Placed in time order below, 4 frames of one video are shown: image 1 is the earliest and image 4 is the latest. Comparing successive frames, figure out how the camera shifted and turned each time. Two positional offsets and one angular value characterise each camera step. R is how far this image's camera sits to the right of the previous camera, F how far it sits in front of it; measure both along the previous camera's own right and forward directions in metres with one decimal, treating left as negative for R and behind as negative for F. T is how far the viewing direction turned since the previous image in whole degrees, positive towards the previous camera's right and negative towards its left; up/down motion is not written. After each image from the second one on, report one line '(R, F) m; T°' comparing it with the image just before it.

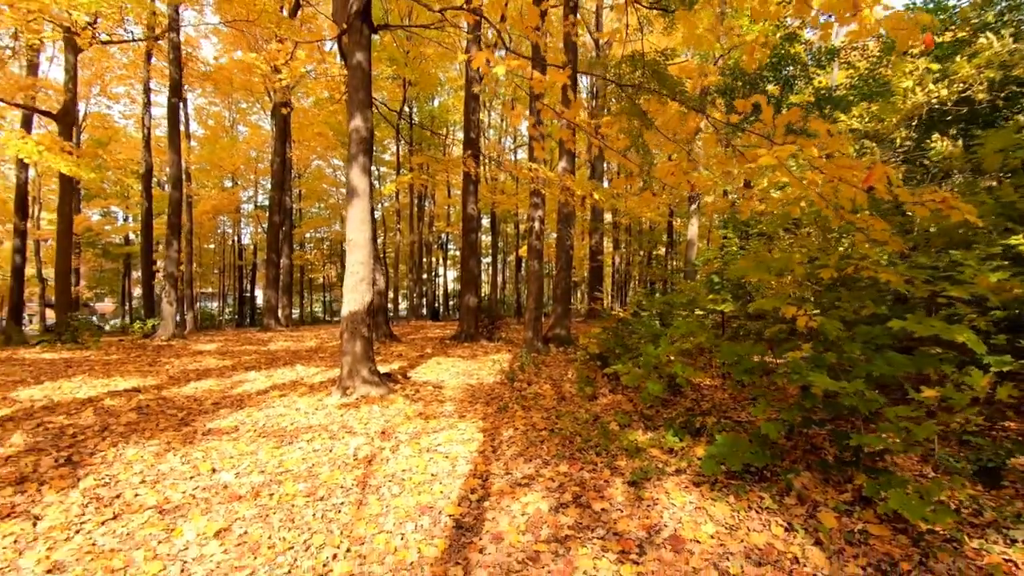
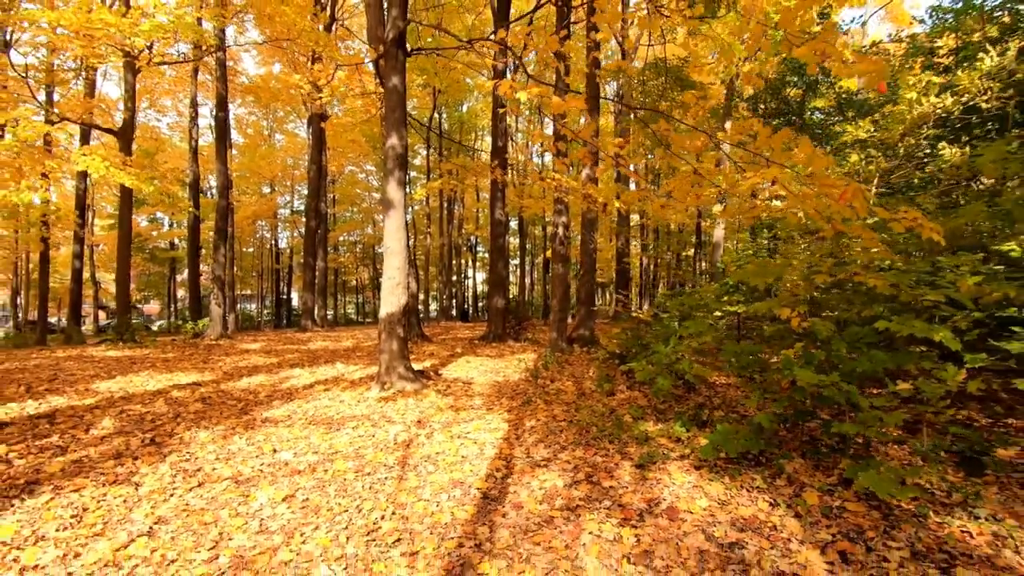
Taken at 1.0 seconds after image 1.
(+0.1, -0.5) m; -3°
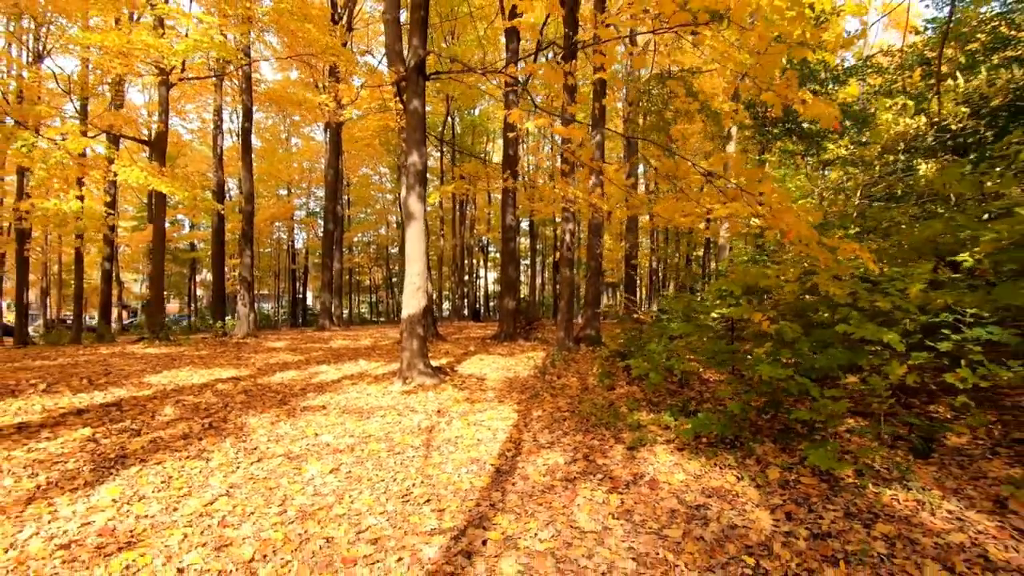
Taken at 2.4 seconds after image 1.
(0.0, -0.7) m; -1°
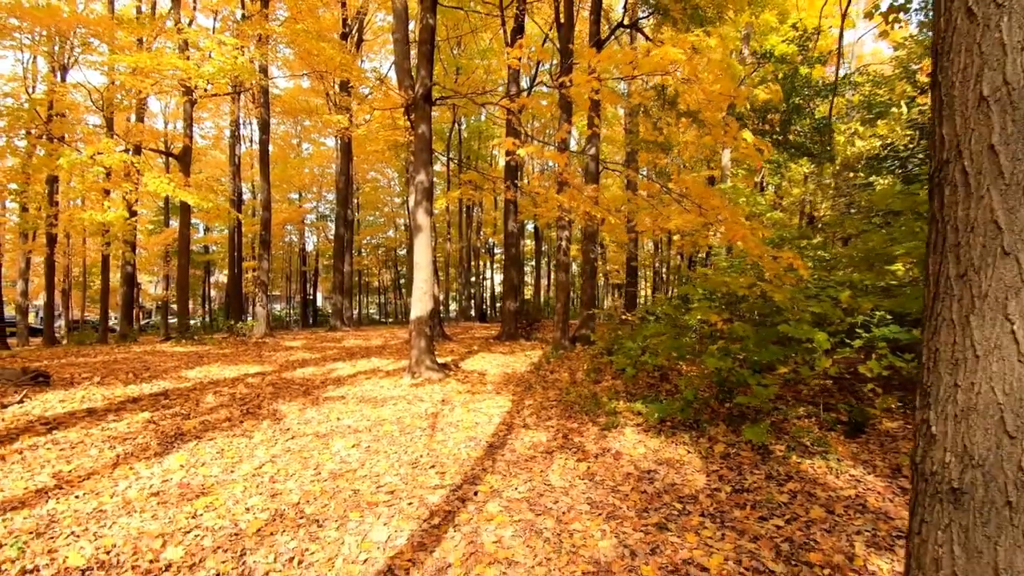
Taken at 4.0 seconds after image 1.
(+0.2, -0.9) m; -1°
